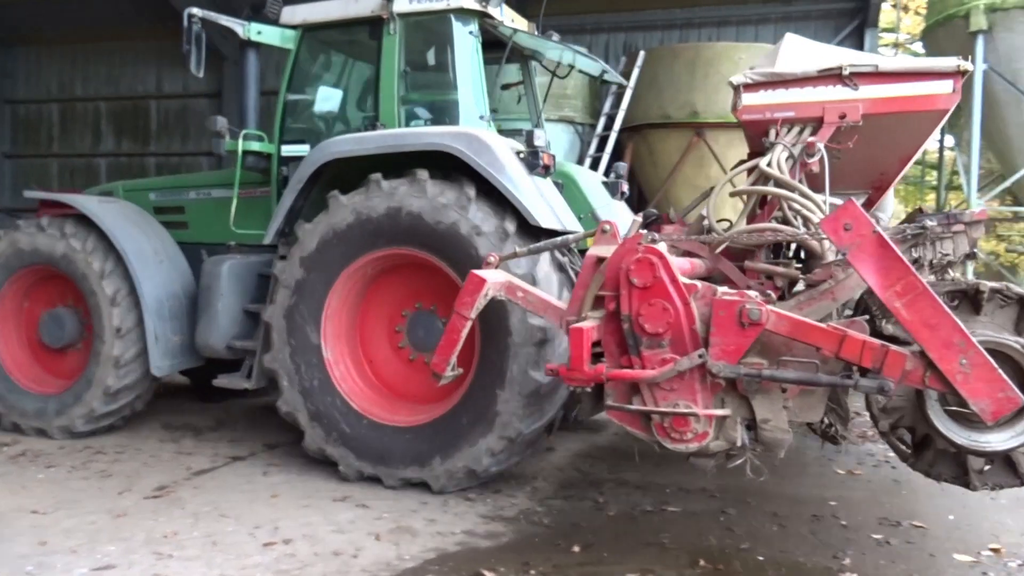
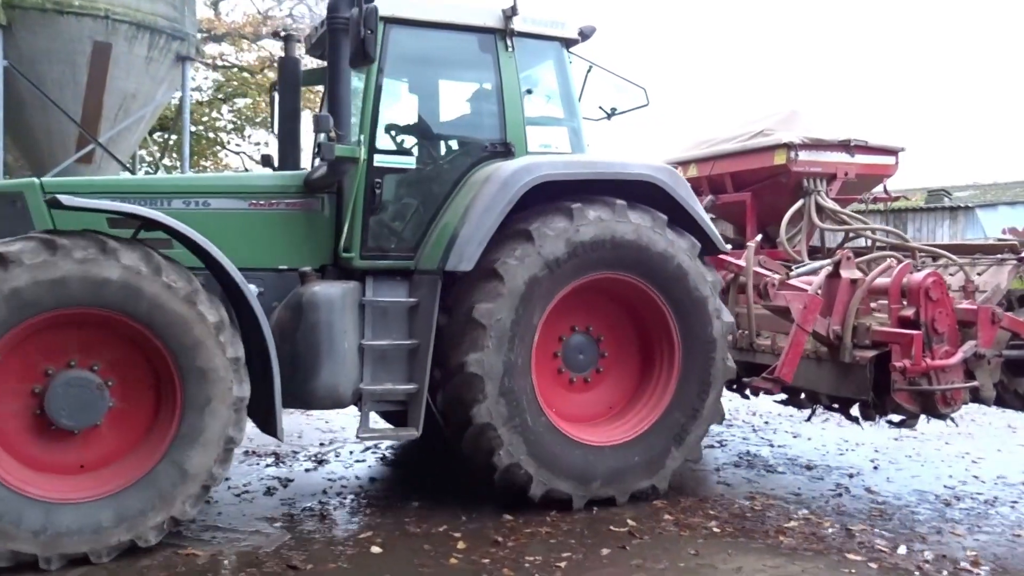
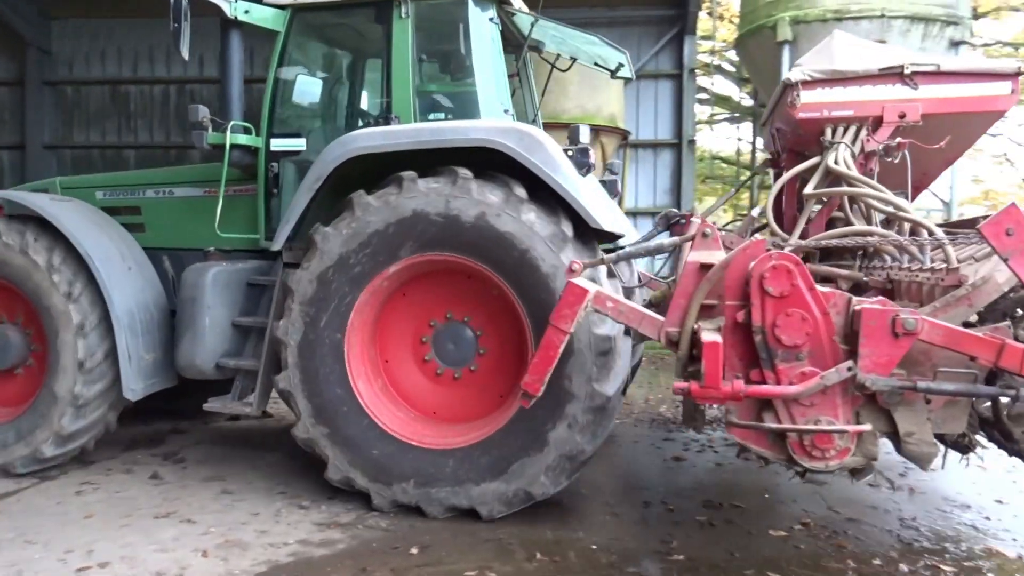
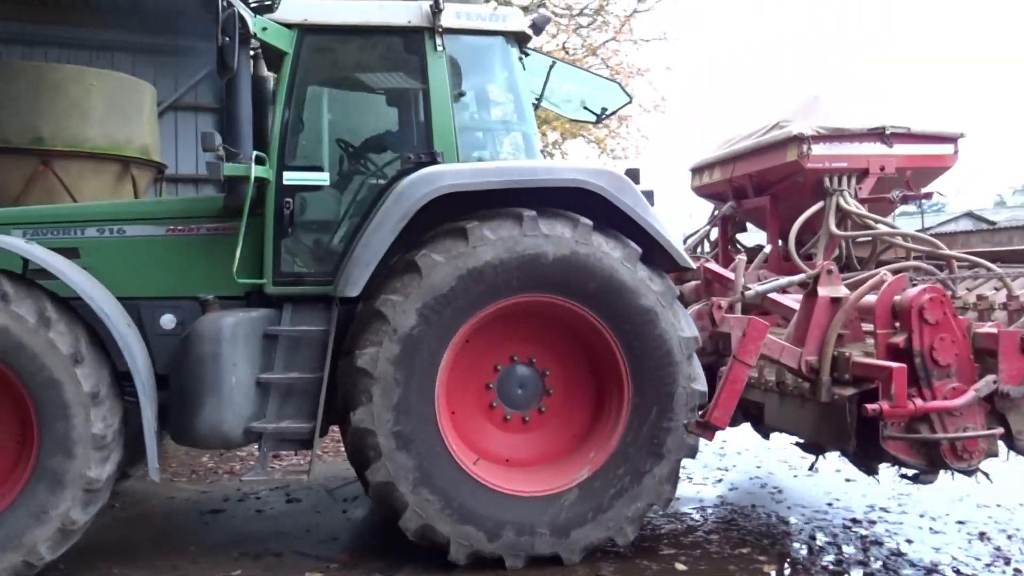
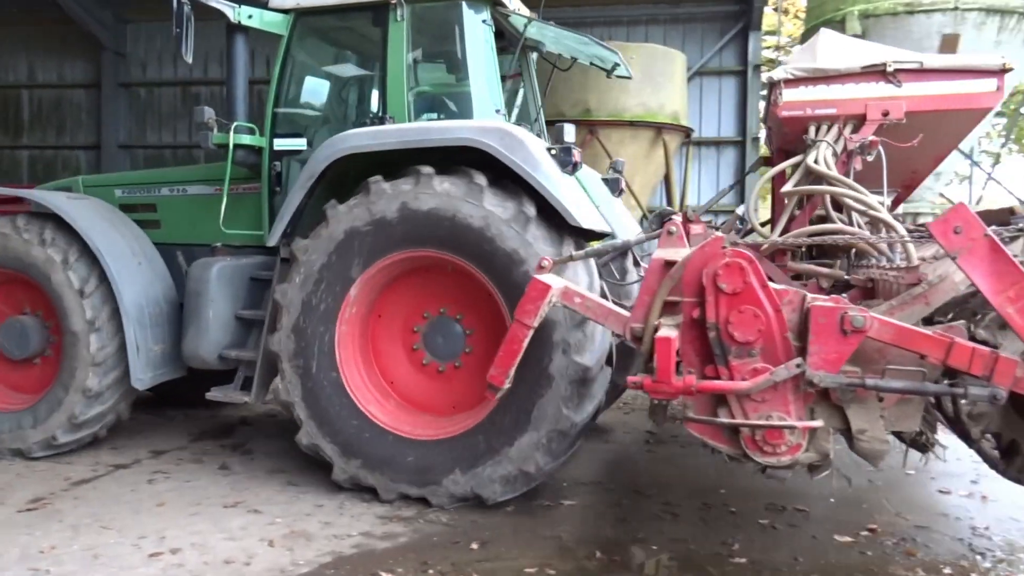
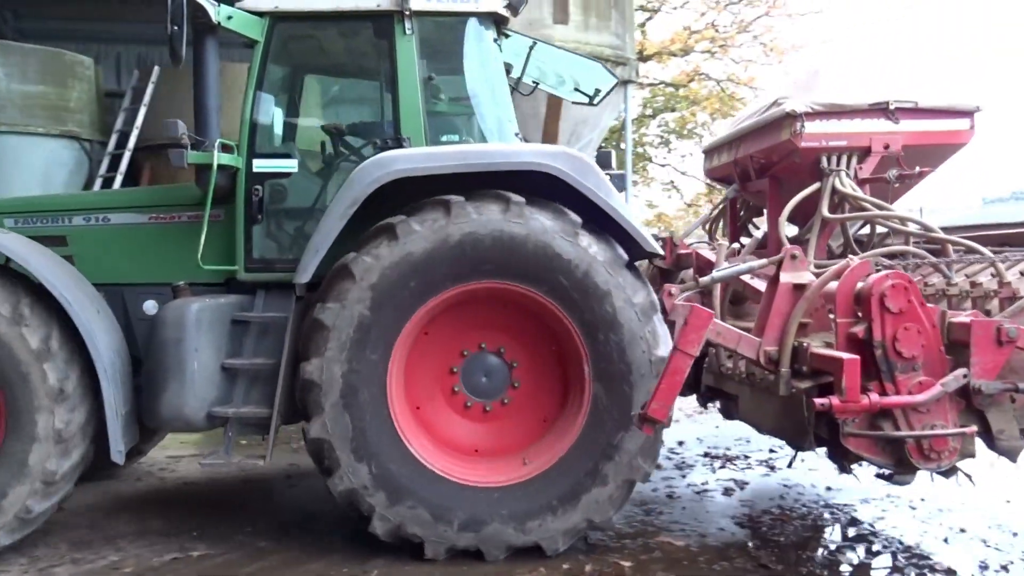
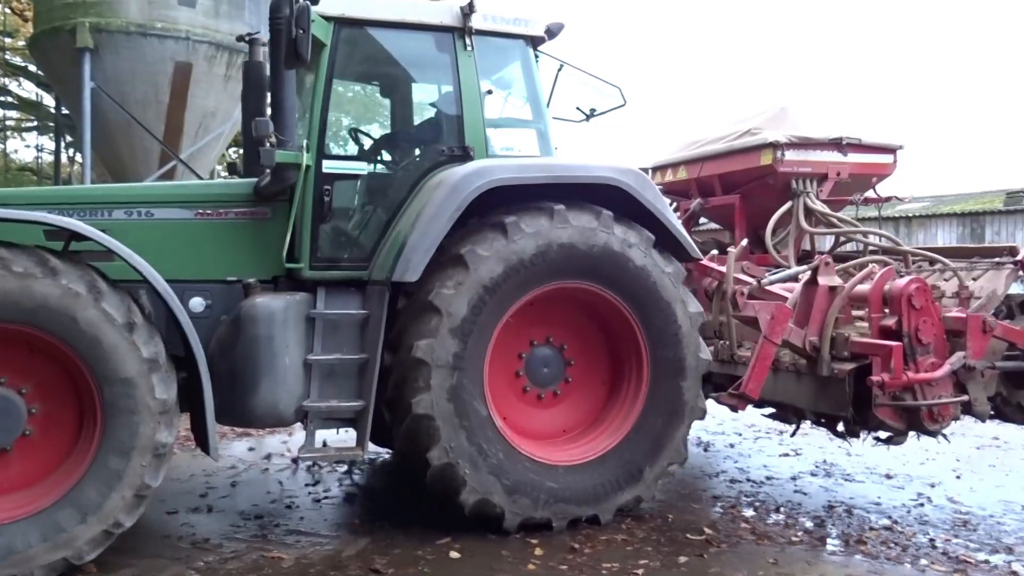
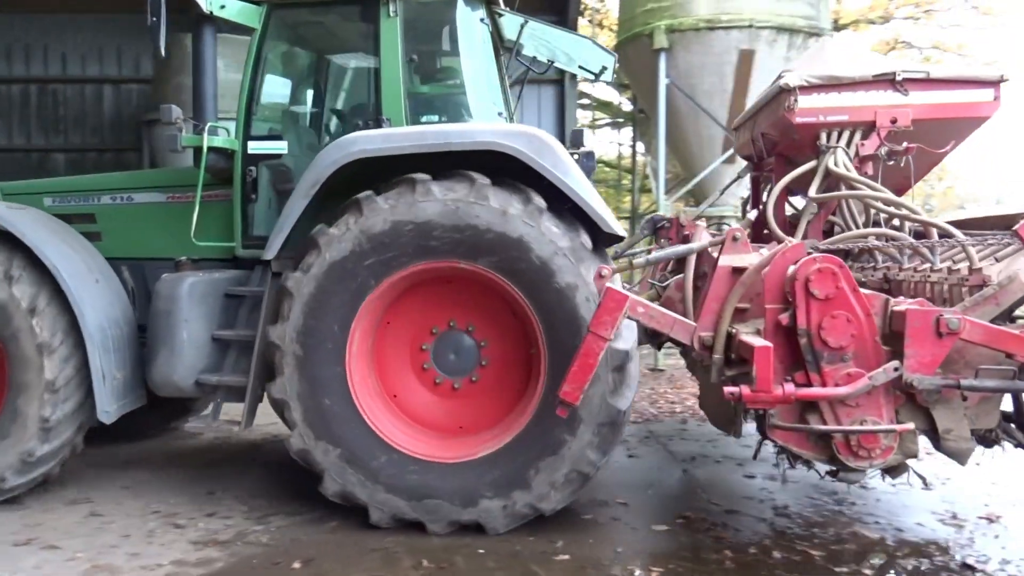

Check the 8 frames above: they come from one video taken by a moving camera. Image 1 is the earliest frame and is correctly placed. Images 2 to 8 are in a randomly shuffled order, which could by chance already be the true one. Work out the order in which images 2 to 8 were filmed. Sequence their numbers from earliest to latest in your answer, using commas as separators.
5, 3, 8, 6, 4, 7, 2
